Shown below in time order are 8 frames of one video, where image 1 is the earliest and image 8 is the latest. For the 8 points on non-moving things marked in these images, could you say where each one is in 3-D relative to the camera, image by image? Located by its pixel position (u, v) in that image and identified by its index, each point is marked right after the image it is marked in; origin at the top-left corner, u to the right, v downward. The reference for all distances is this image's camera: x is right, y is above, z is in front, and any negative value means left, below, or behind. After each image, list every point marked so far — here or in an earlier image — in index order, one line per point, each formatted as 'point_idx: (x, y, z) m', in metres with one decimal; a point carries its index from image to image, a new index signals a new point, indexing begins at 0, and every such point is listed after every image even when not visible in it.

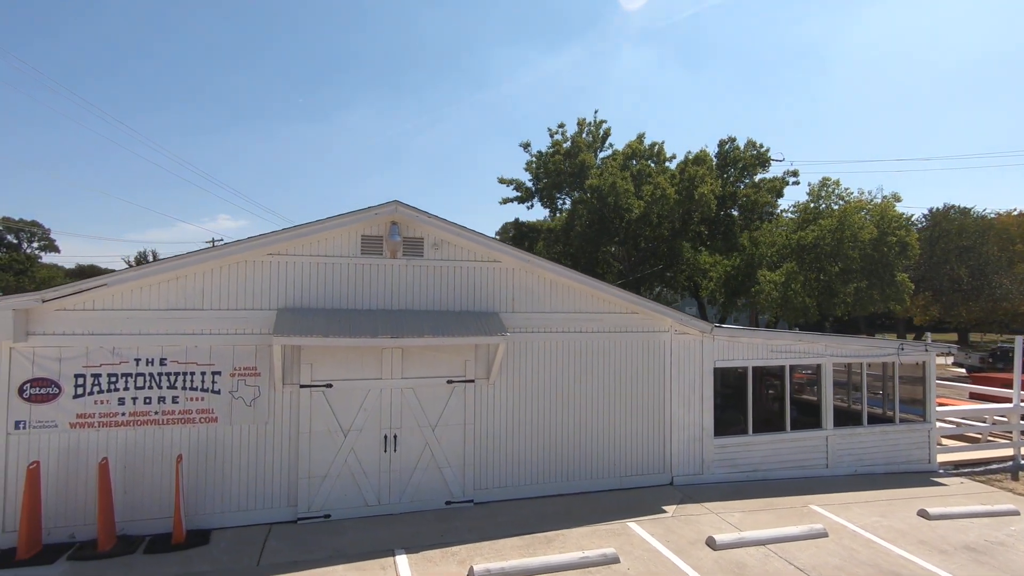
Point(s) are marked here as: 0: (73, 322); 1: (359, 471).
0: (-3.3, -0.3, +6.2) m
1: (-1.3, -1.6, +7.0) m
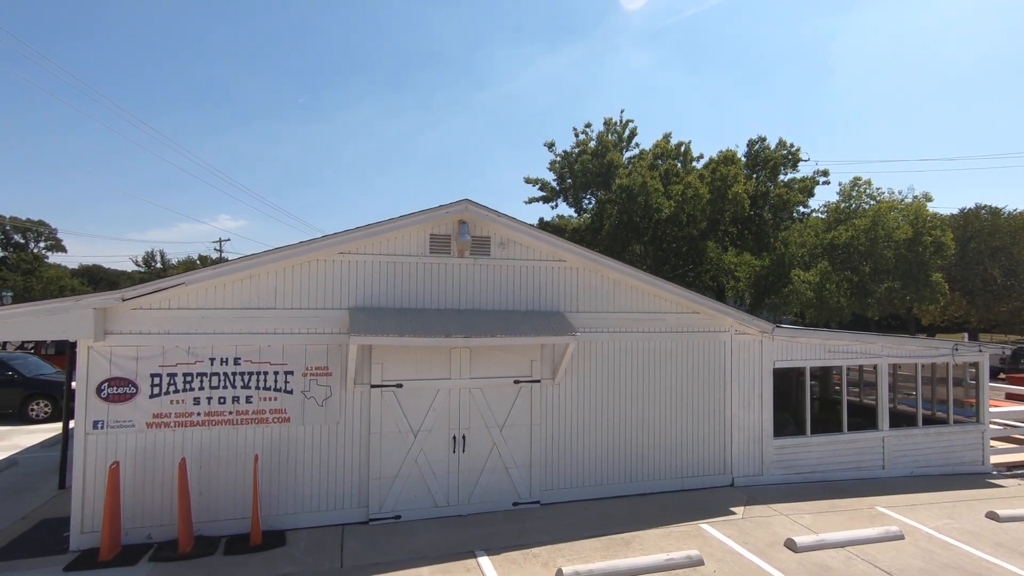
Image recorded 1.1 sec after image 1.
0: (-2.7, -0.2, +6.2) m
1: (-0.7, -1.5, +7.0) m
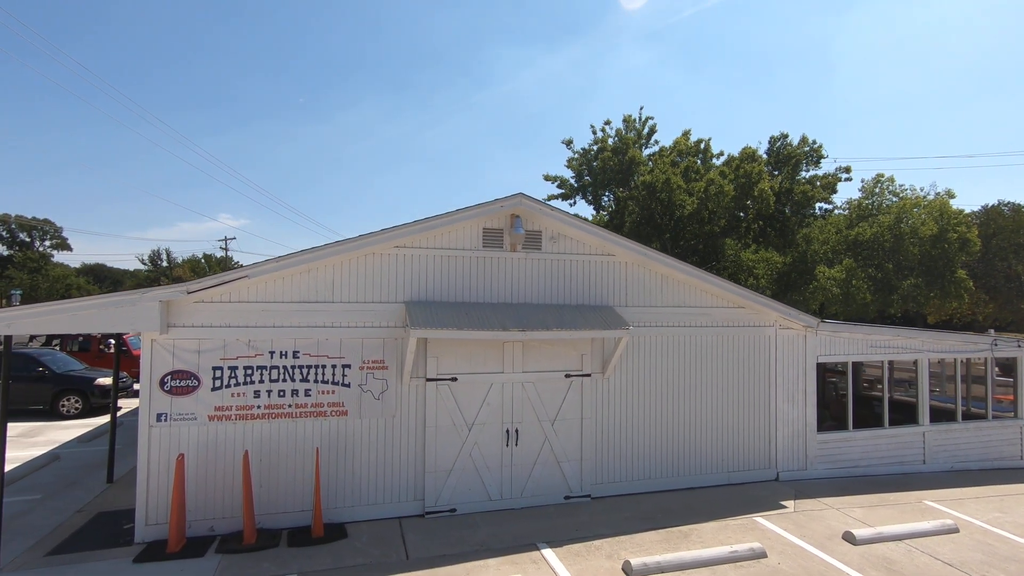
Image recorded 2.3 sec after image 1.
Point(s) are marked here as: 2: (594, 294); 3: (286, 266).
0: (-2.2, -0.2, +6.2) m
1: (-0.2, -1.5, +7.0) m
2: (+0.7, -0.1, +7.5) m
3: (-1.7, +0.2, +6.2) m
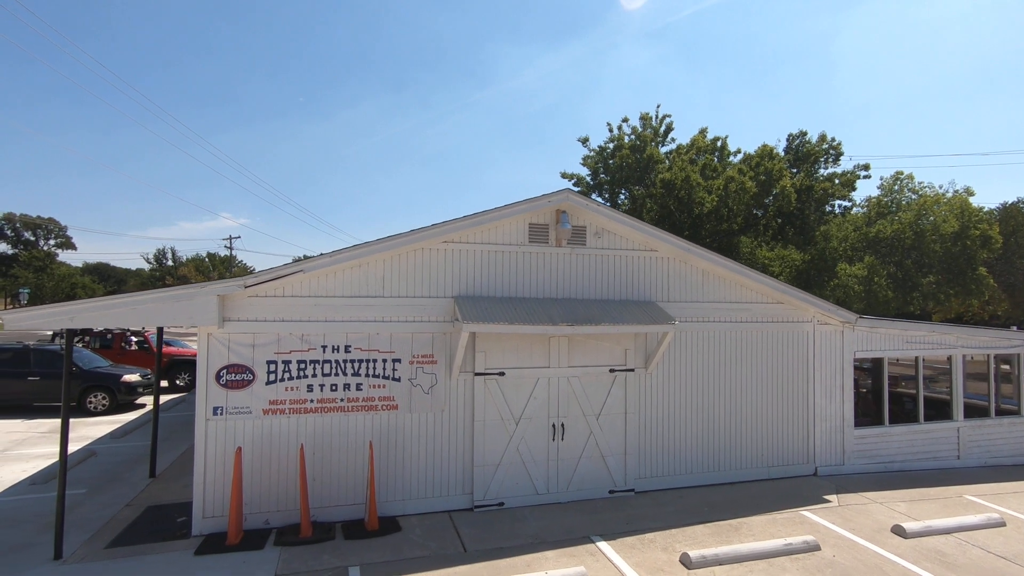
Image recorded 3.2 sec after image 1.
0: (-1.9, -0.2, +6.2) m
1: (+0.2, -1.5, +7.0) m
2: (+1.1, 0.0, +7.6) m
3: (-1.3, +0.2, +6.3) m
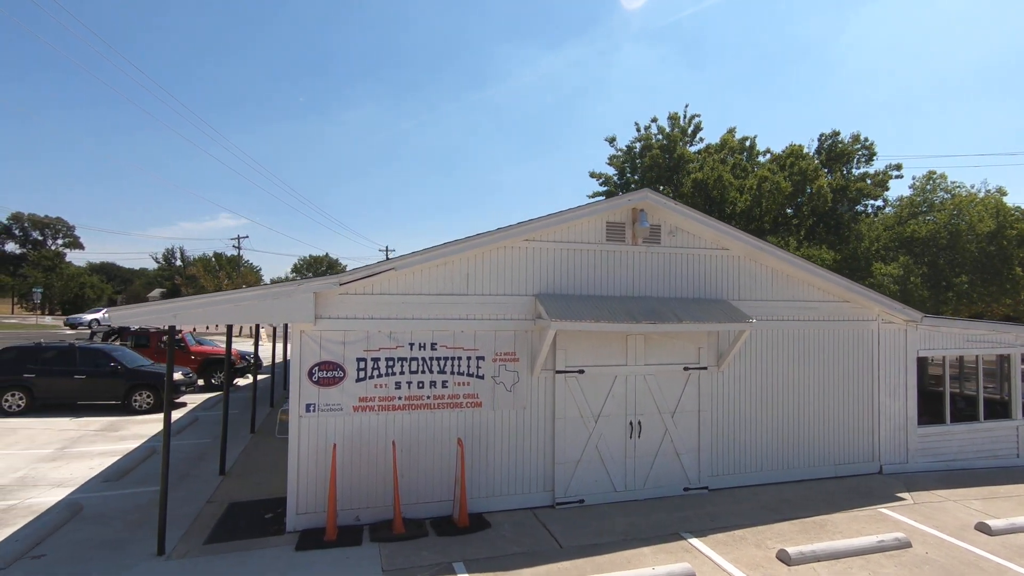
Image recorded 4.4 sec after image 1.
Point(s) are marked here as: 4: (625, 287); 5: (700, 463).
0: (-1.2, -0.1, +6.2) m
1: (+0.8, -1.4, +7.1) m
2: (+1.8, 0.0, +7.6) m
3: (-0.6, +0.2, +6.3) m
4: (+1.0, 0.0, +7.2) m
5: (+1.7, -1.6, +7.5) m
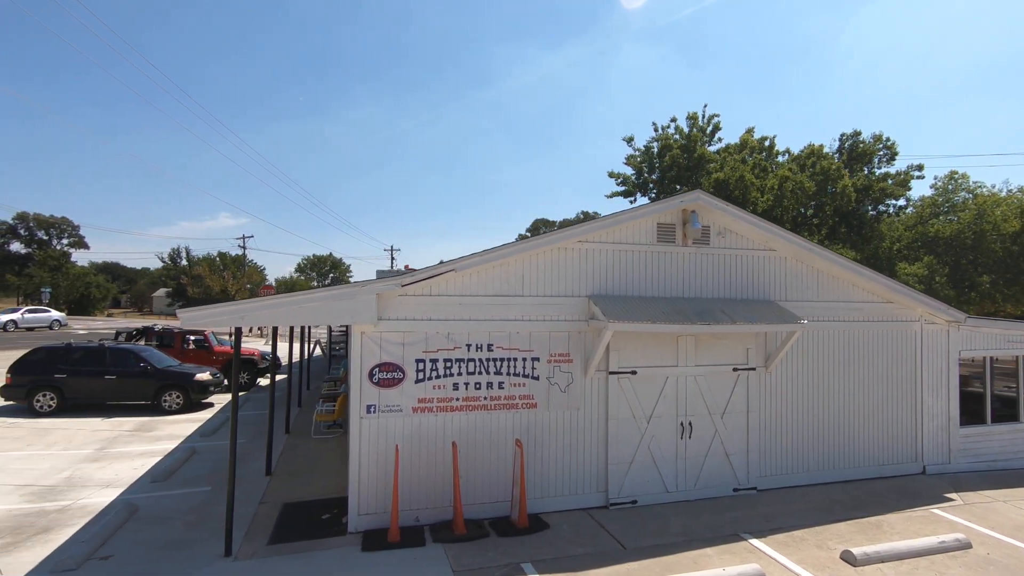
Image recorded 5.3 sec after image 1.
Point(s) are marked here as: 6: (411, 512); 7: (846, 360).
0: (-0.7, -0.1, +6.3) m
1: (+1.3, -1.4, +7.1) m
2: (+2.3, 0.0, +7.6) m
3: (-0.2, +0.2, +6.3) m
4: (+1.4, 0.0, +7.3) m
5: (+2.1, -1.6, +7.5) m
6: (-0.7, -1.7, +6.1) m
7: (+3.2, -0.7, +8.0) m
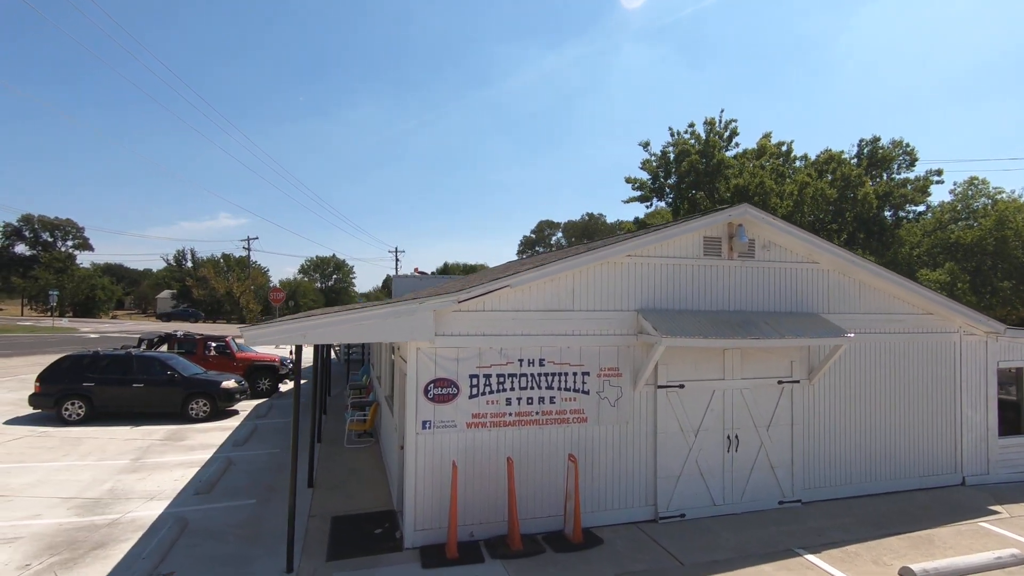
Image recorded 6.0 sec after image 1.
0: (-0.3, -0.3, +6.3) m
1: (+1.7, -1.6, +7.1) m
2: (+2.7, -0.1, +7.6) m
3: (+0.2, +0.1, +6.3) m
4: (+1.8, -0.1, +7.3) m
5: (+2.5, -1.7, +7.5) m
6: (-0.3, -1.8, +6.2) m
7: (+3.6, -0.8, +8.0) m
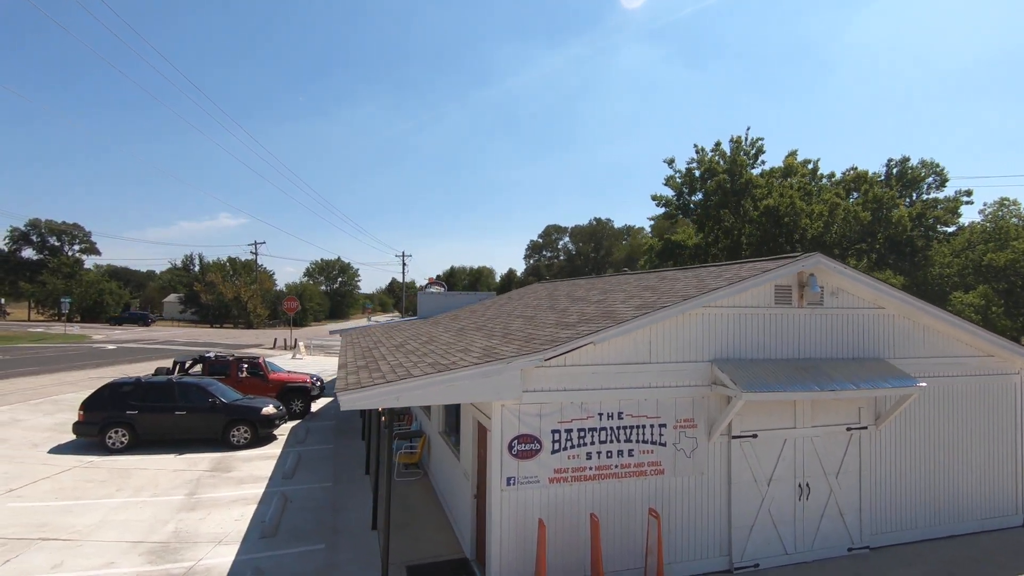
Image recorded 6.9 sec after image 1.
0: (+0.3, -0.7, +6.3) m
1: (+2.3, -2.0, +7.1) m
2: (+3.3, -0.5, +7.6) m
3: (+0.8, -0.3, +6.4) m
4: (+2.5, -0.5, +7.3) m
5: (+3.2, -2.1, +7.5) m
6: (+0.3, -2.2, +6.2) m
7: (+4.3, -1.2, +8.1) m
